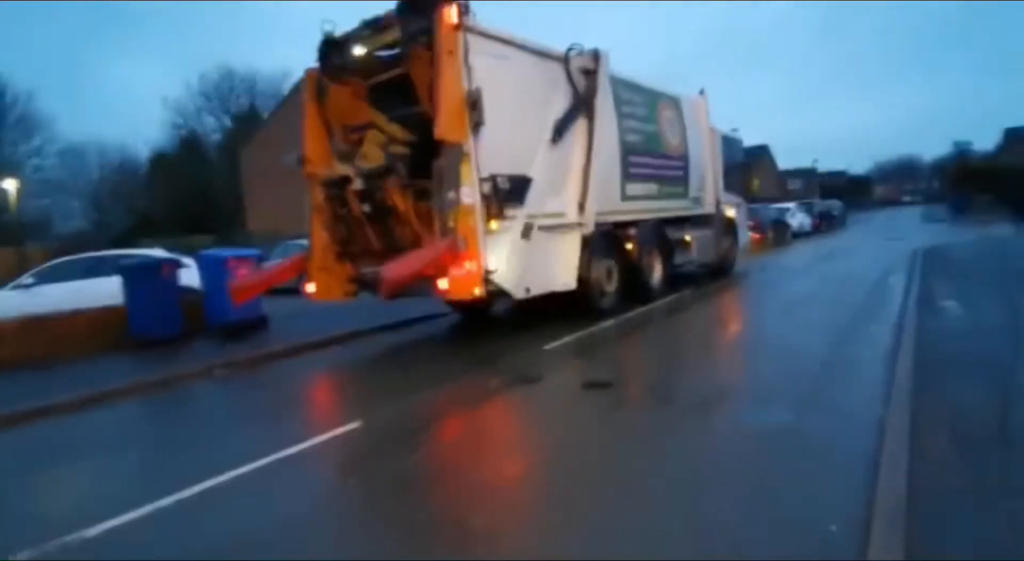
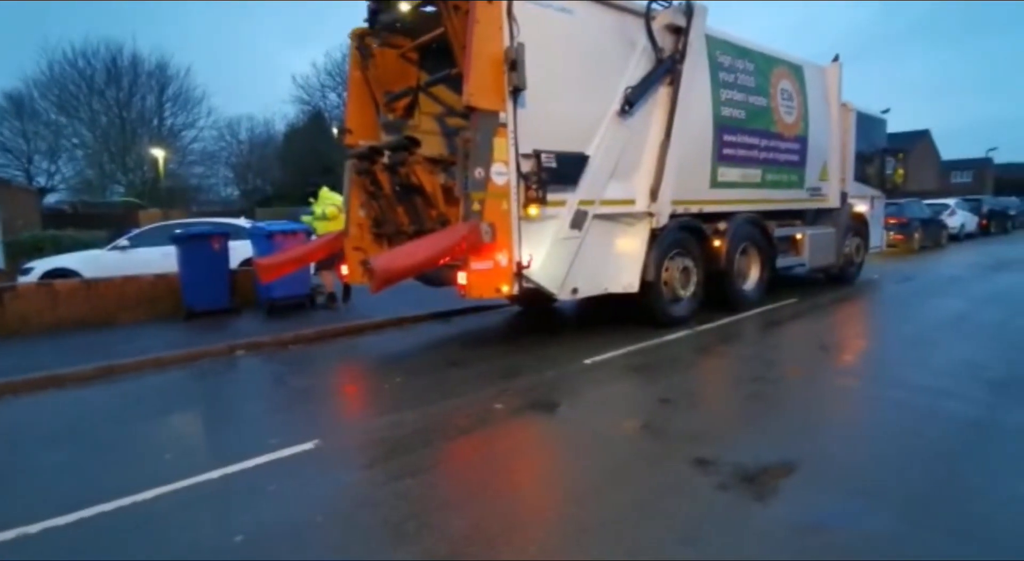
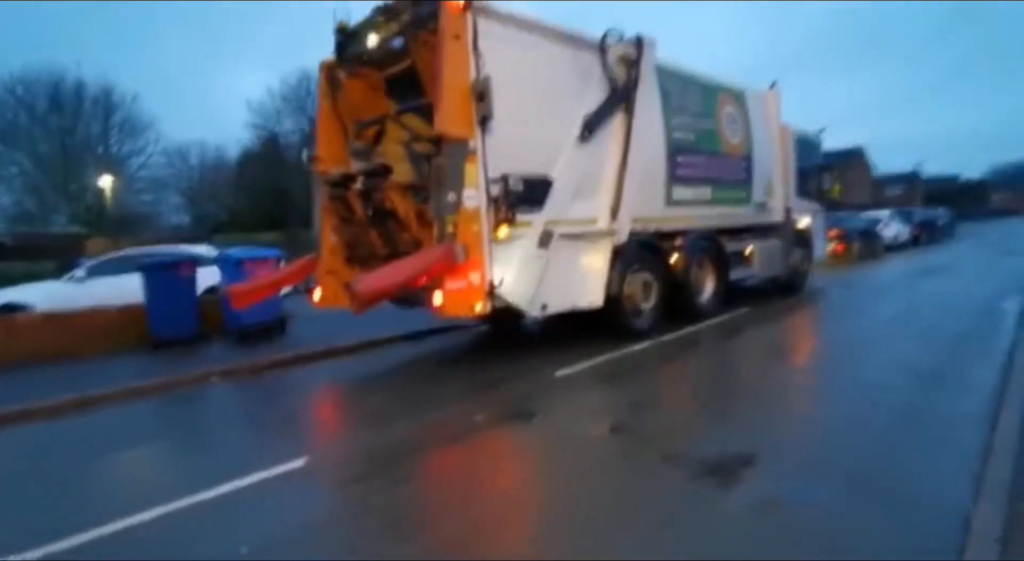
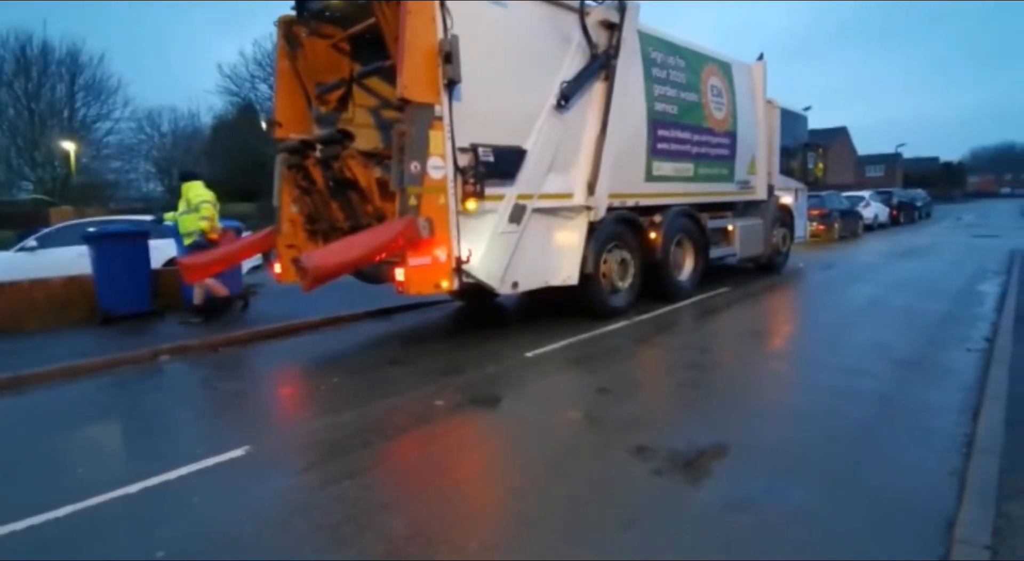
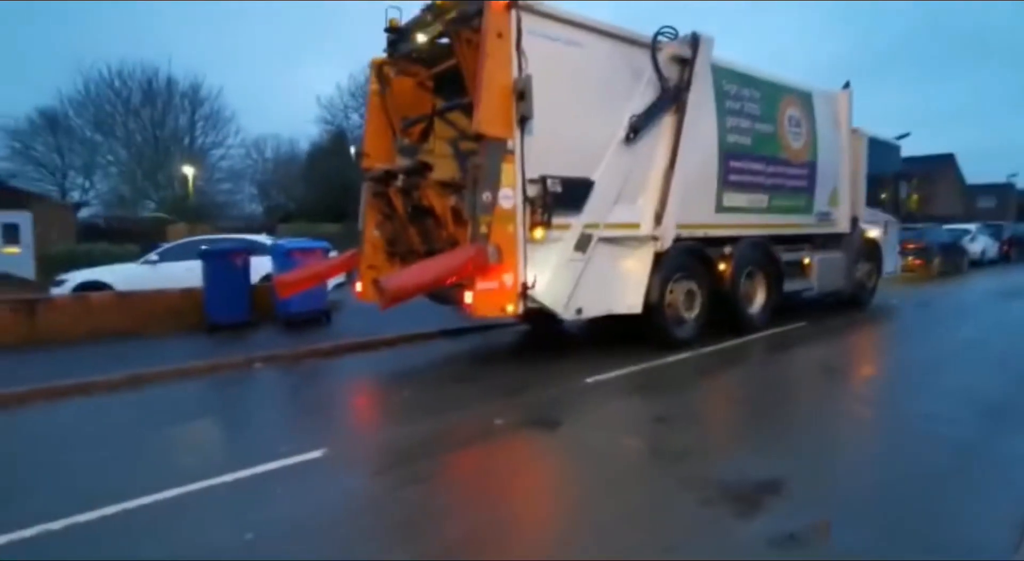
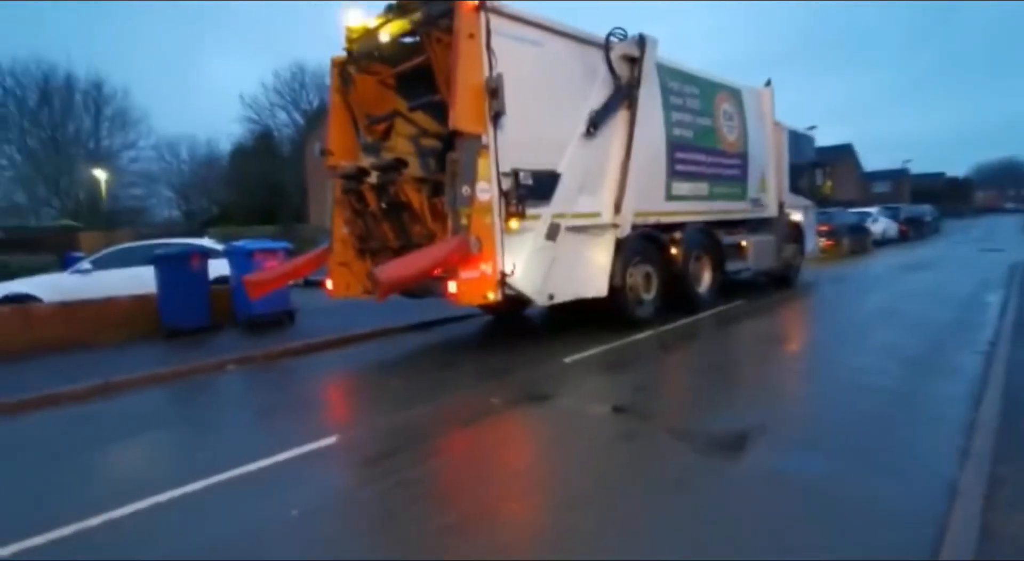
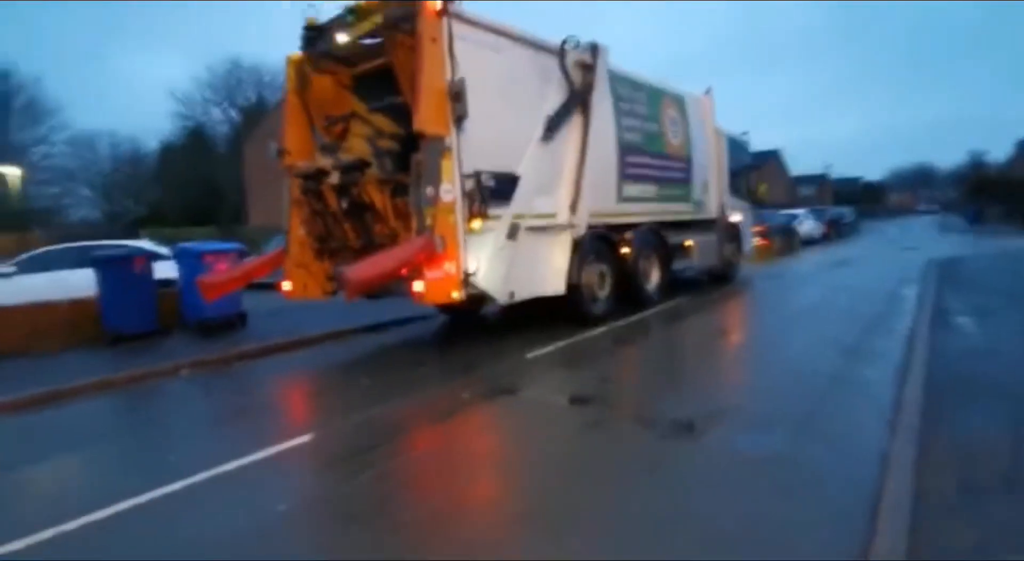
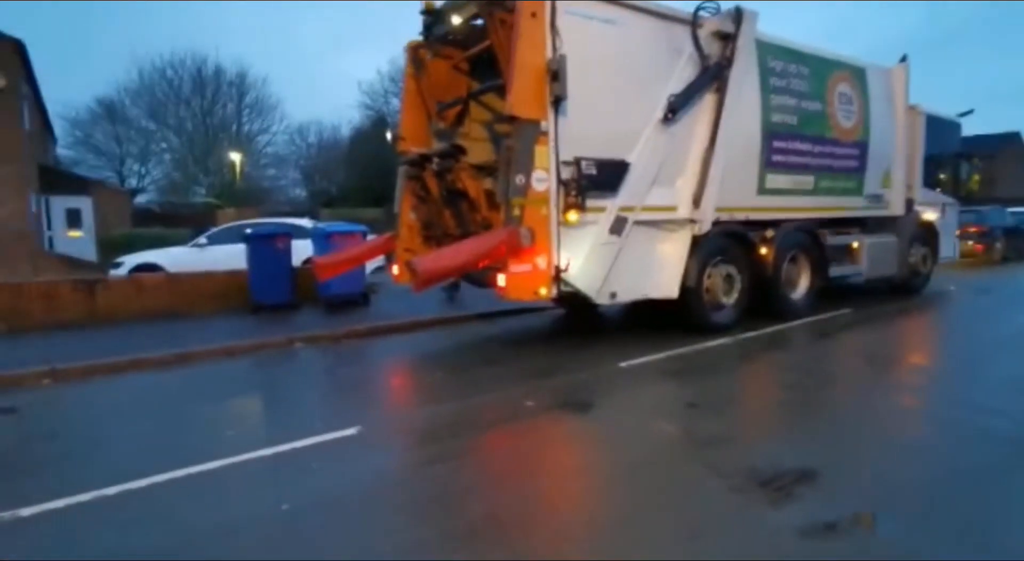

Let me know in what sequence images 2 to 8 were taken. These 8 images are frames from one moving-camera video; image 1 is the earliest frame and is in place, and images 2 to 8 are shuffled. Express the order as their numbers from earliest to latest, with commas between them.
7, 6, 3, 5, 8, 2, 4
